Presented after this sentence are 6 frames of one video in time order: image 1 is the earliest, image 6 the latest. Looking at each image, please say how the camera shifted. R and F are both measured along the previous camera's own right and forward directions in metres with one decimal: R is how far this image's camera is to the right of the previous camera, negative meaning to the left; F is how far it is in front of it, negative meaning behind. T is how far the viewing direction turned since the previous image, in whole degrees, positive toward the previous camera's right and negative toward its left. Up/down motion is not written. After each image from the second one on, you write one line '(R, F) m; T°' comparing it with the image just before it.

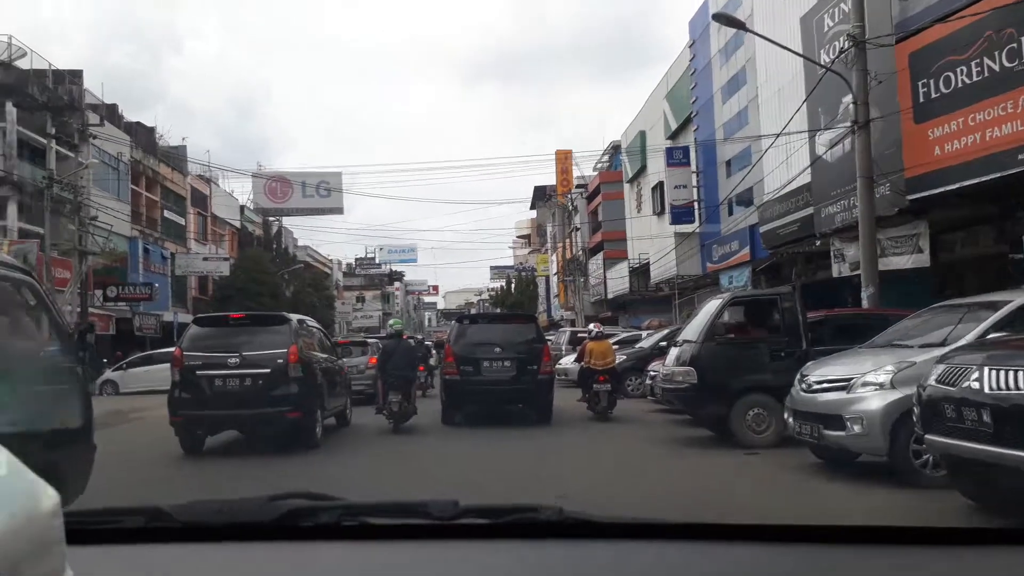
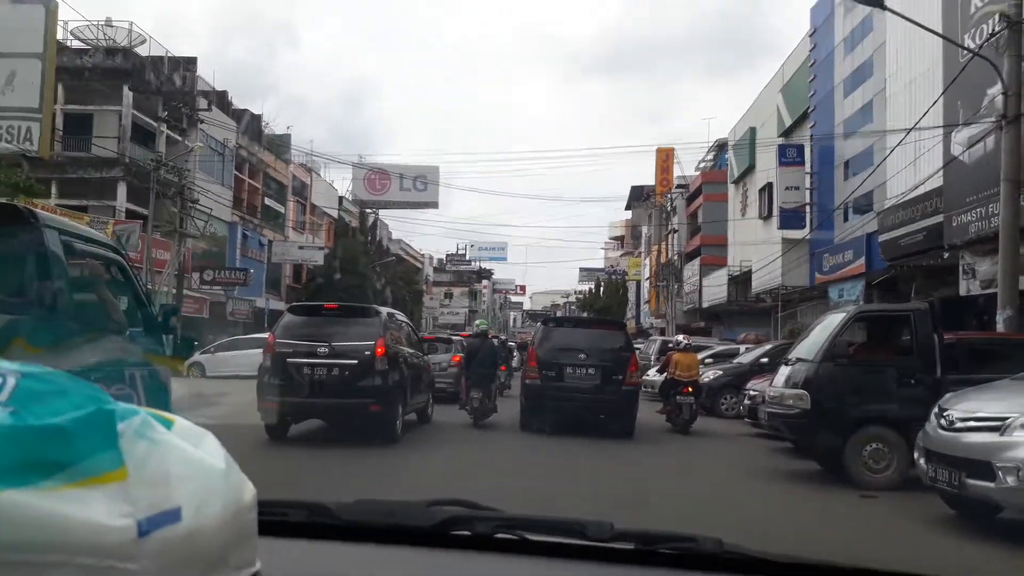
(-0.1, +0.6) m; -6°
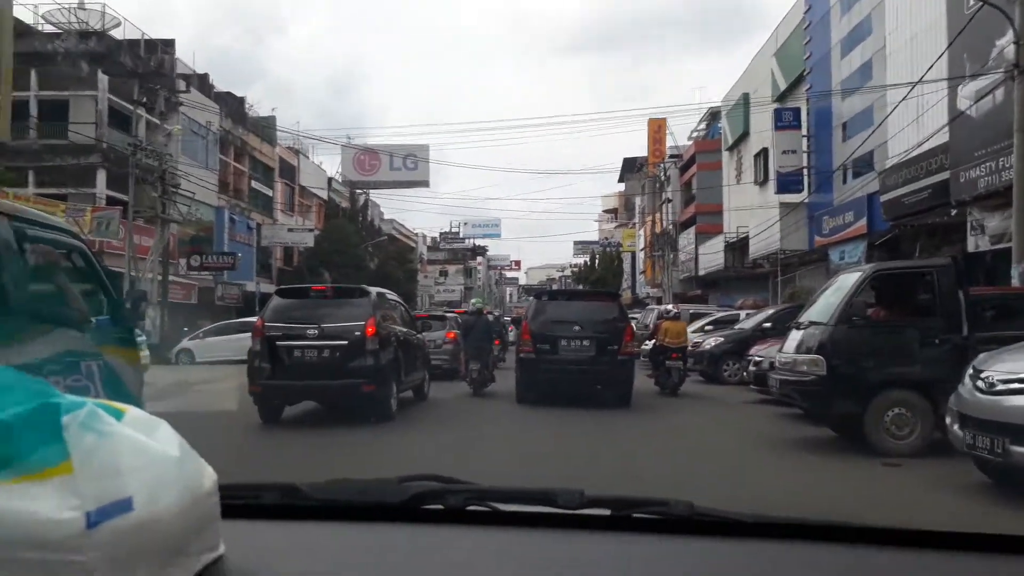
(0.0, +0.4) m; 0°
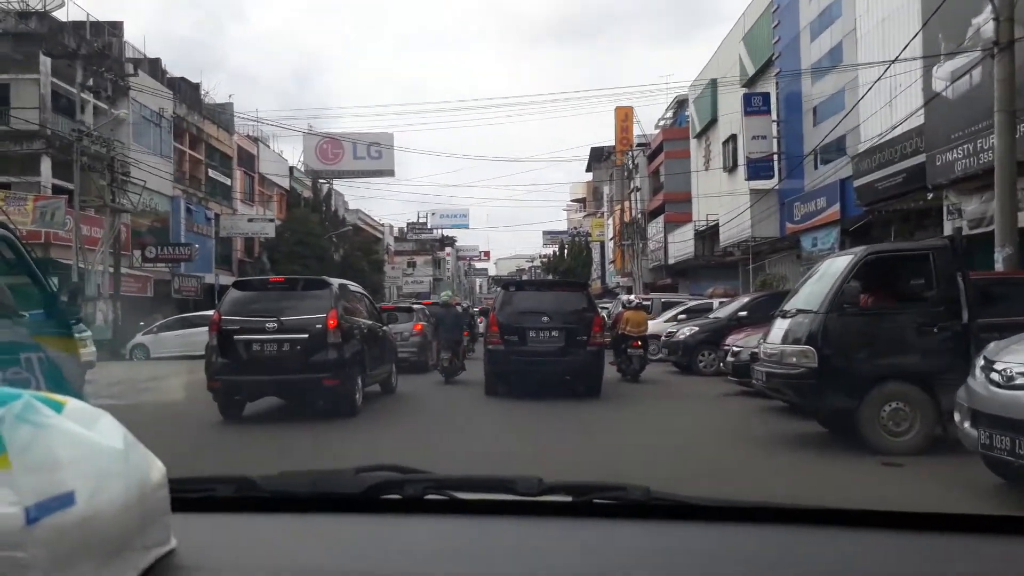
(+0.1, +0.5) m; +2°
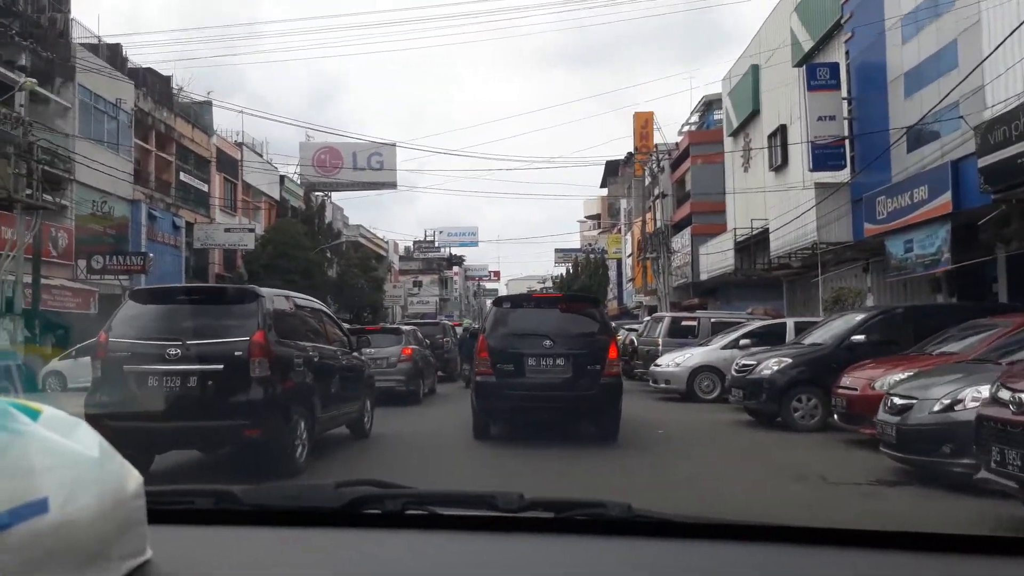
(+0.1, +3.6) m; -1°
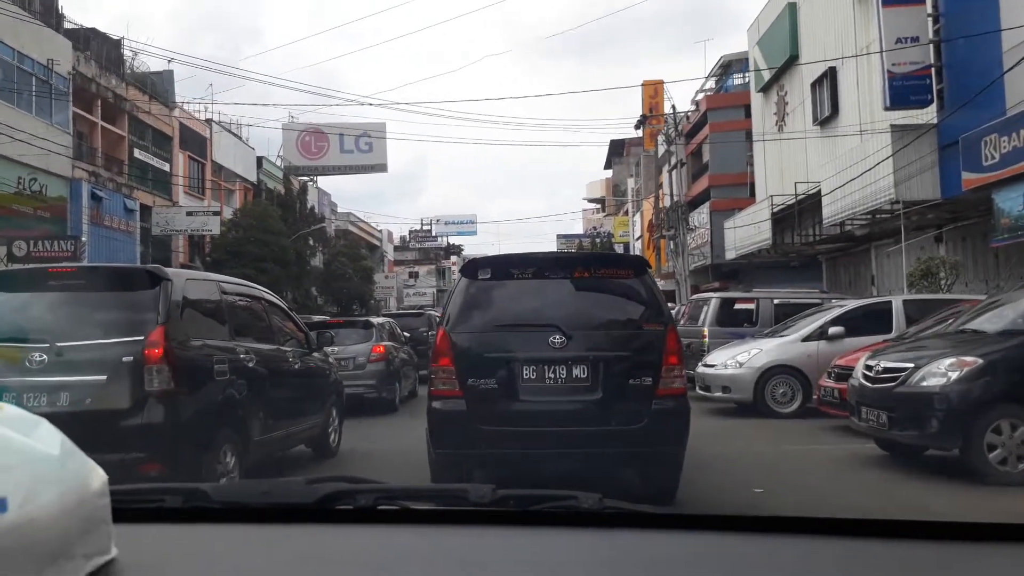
(+0.1, +3.1) m; 0°
